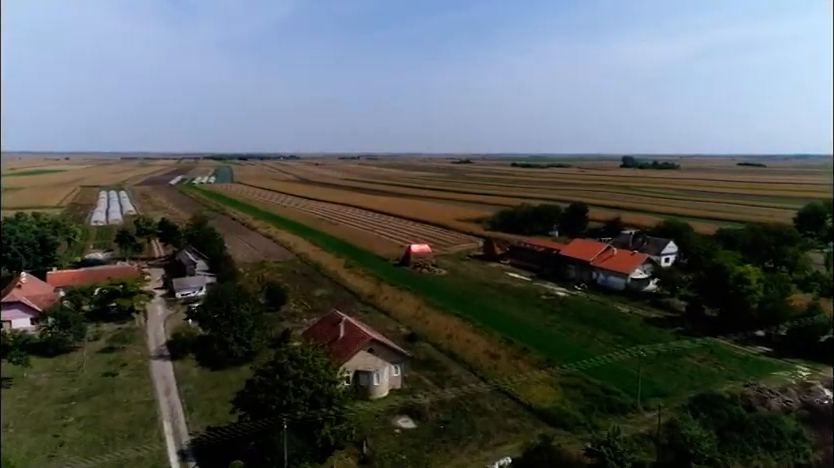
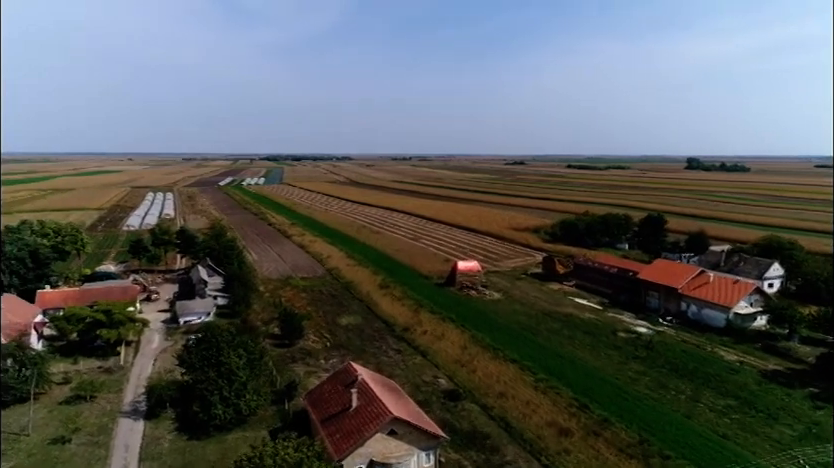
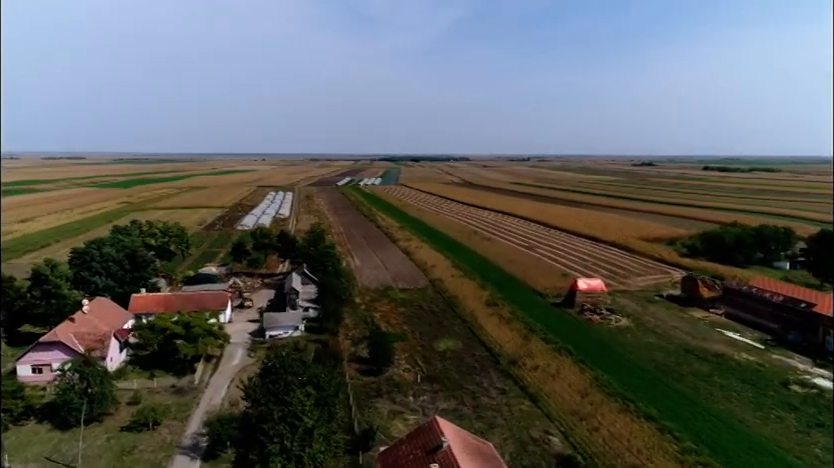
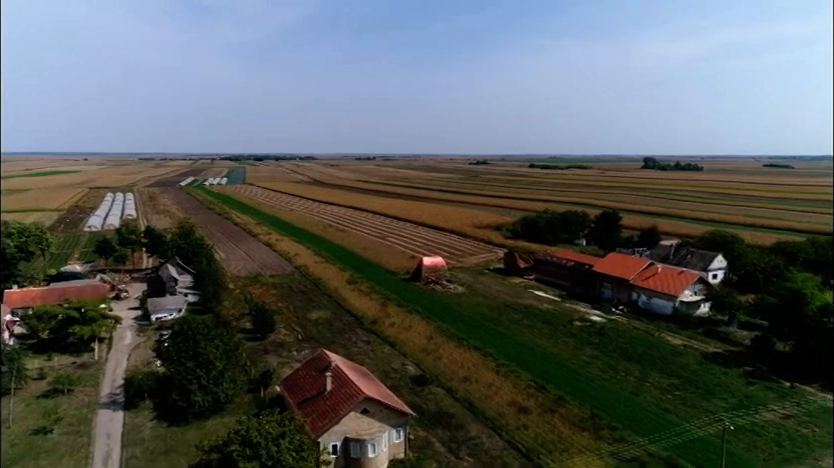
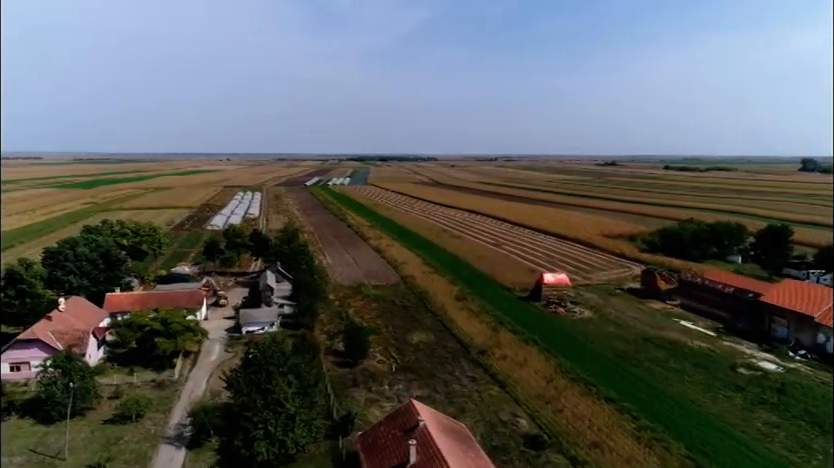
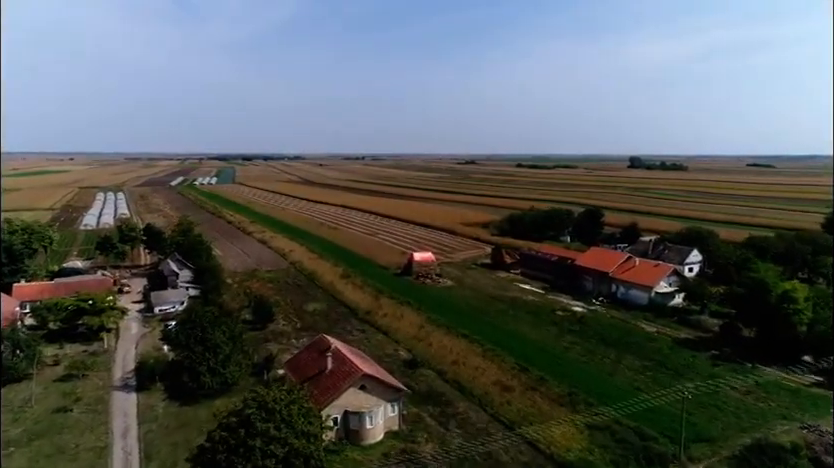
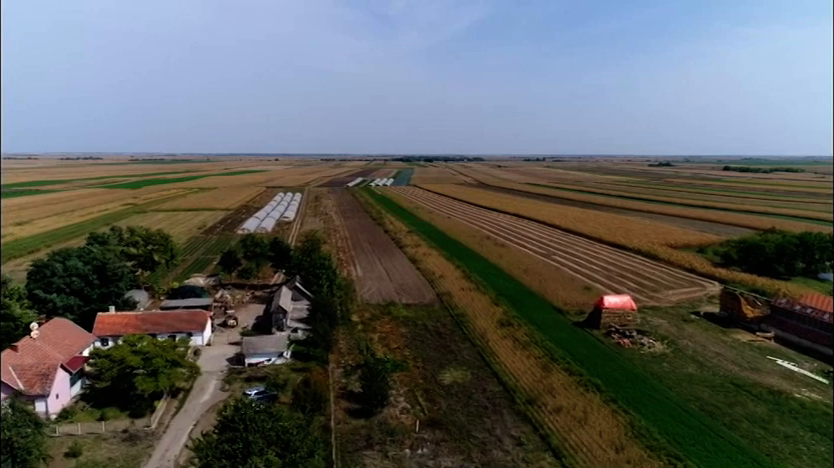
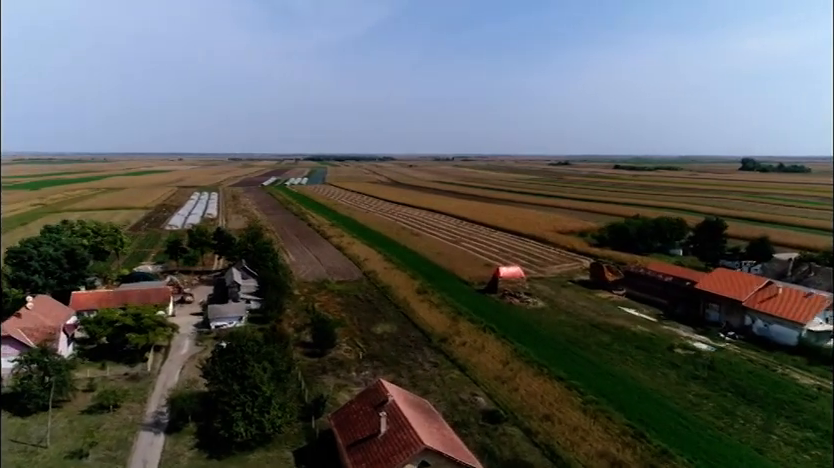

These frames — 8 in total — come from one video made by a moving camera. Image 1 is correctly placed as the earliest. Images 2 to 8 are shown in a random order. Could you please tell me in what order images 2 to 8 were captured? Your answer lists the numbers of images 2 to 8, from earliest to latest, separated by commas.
6, 4, 2, 8, 5, 3, 7
